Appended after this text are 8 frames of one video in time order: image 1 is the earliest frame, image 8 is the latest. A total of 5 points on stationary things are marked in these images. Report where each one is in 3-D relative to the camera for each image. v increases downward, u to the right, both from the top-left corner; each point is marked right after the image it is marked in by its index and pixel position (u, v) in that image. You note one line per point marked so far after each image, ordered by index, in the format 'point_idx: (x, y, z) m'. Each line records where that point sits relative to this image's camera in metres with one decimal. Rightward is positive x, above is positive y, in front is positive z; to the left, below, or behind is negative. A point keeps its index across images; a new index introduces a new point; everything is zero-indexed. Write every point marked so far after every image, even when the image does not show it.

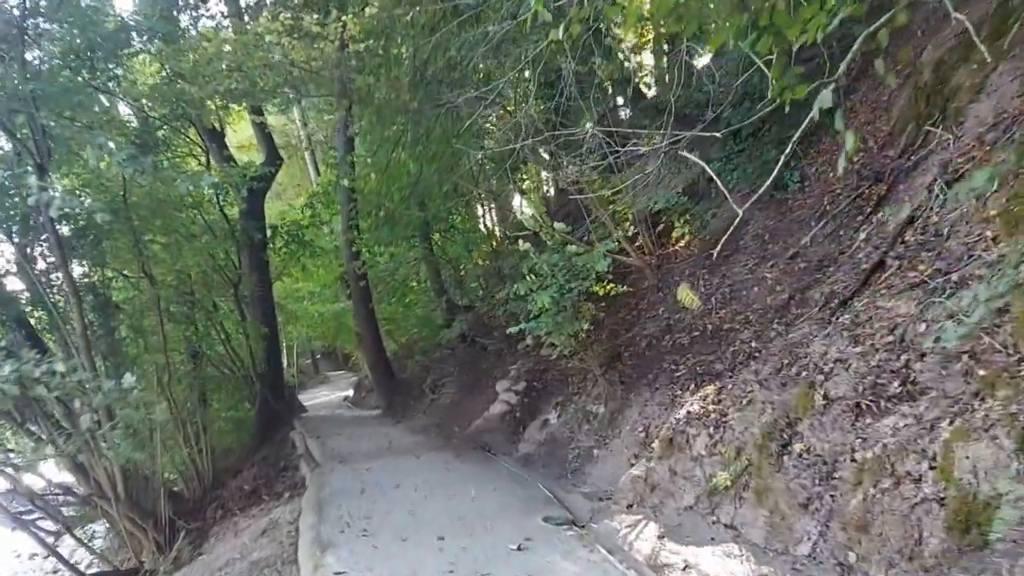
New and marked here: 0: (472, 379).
0: (-0.5, -1.0, +9.0) m
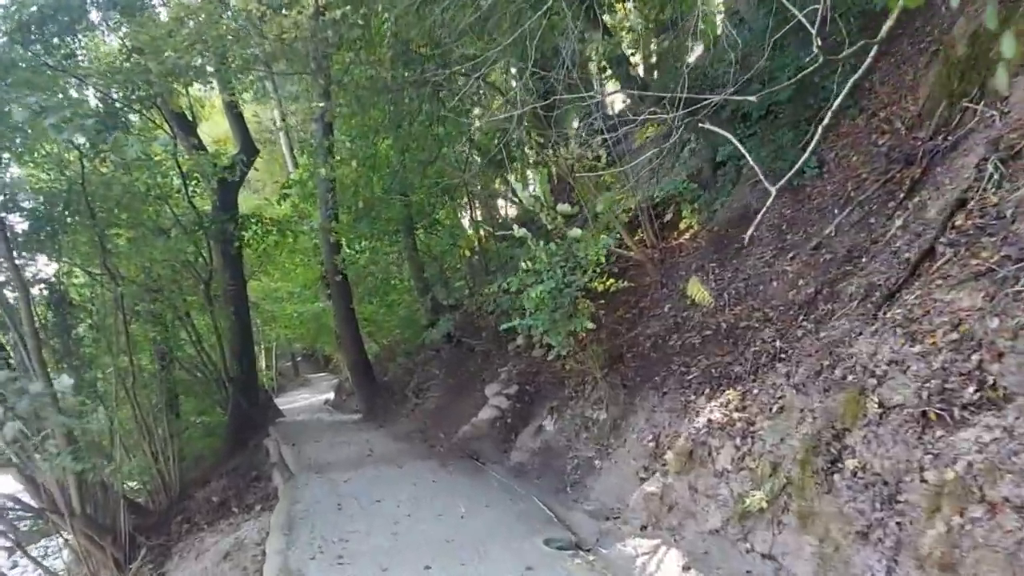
0: (-0.6, -1.0, +8.5) m
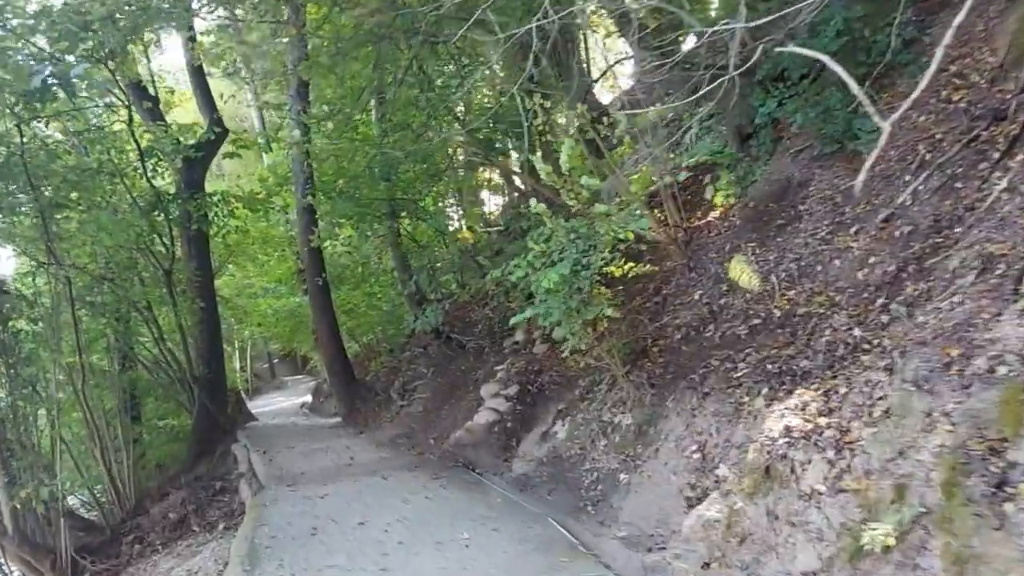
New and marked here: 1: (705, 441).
0: (-0.6, -0.9, +7.6) m
1: (+0.9, -0.7, +3.8) m
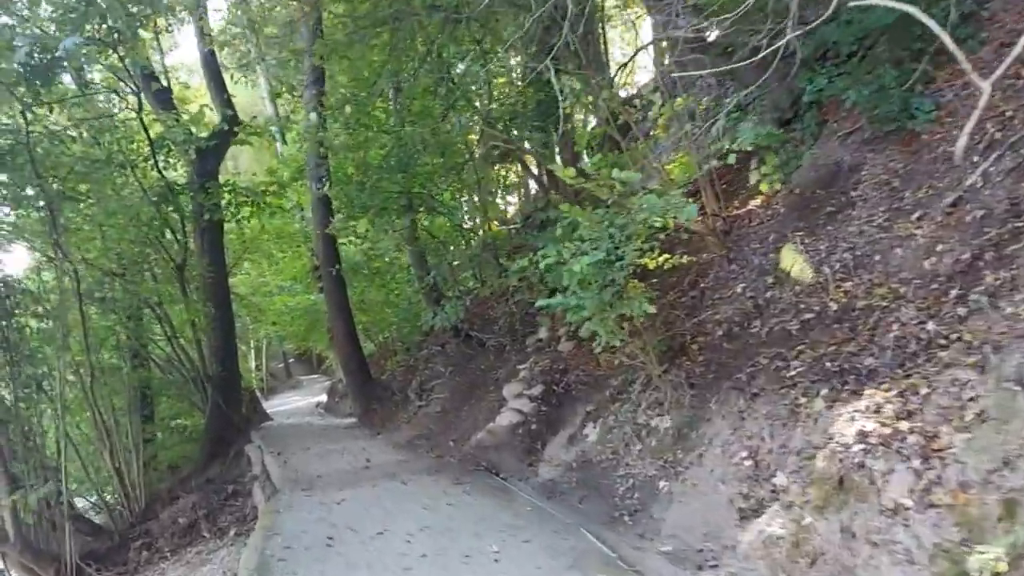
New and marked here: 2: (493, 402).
0: (-0.4, -0.8, +7.3) m
1: (+1.0, -0.6, +3.4) m
2: (-0.1, -0.9, +6.5) m
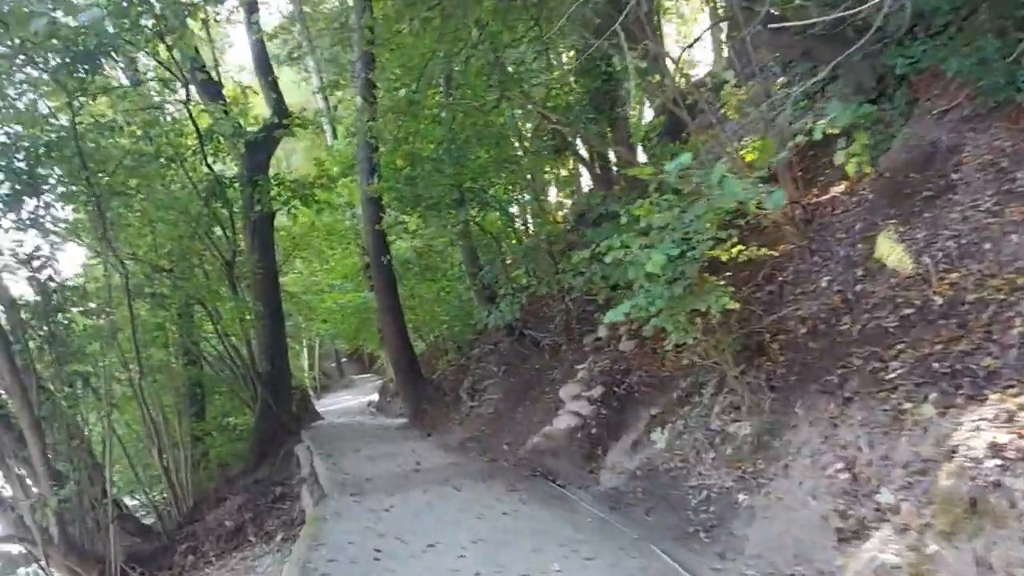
0: (+0.1, -0.8, +7.0) m
1: (+1.2, -0.6, +3.0) m
2: (+0.3, -0.9, +6.2) m
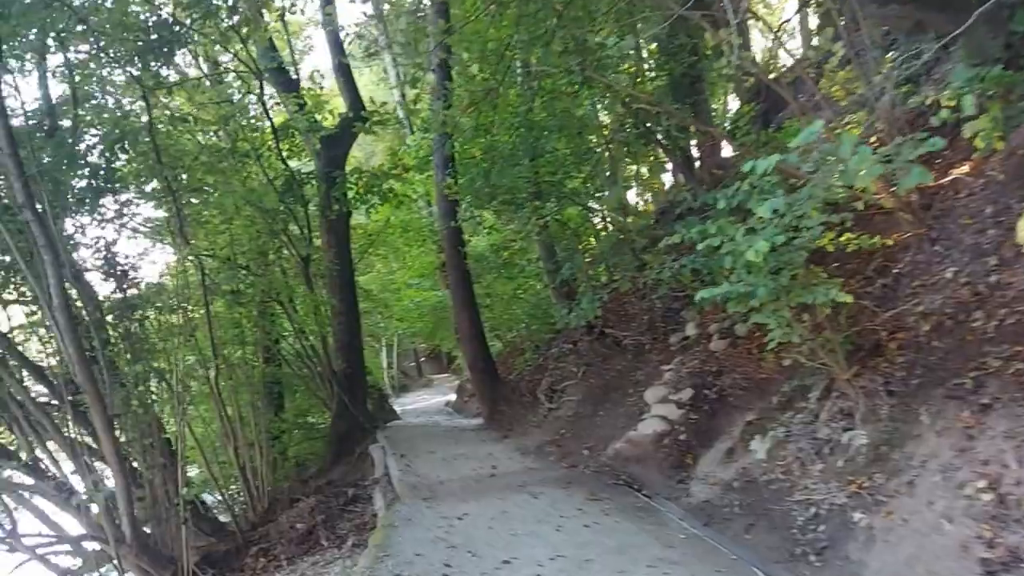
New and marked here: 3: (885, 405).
0: (+0.7, -0.8, +6.7) m
1: (+1.5, -0.6, +2.6) m
2: (+0.8, -0.8, +5.8) m
3: (+1.5, -0.5, +3.4) m
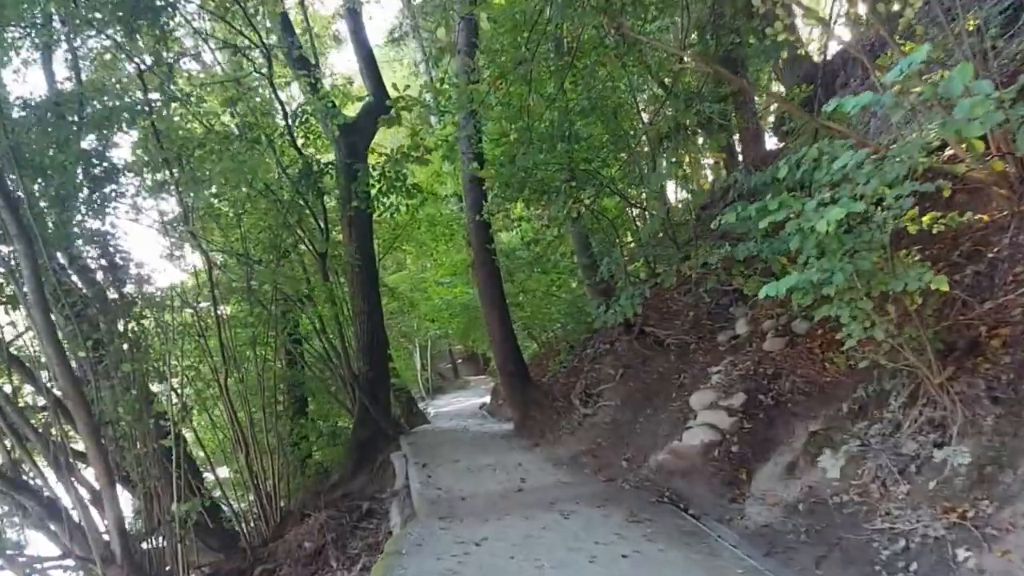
0: (+0.9, -0.7, +6.1) m
1: (+1.6, -0.5, +2.0) m
2: (+1.0, -0.8, +5.2) m
3: (+1.6, -0.4, +2.8) m
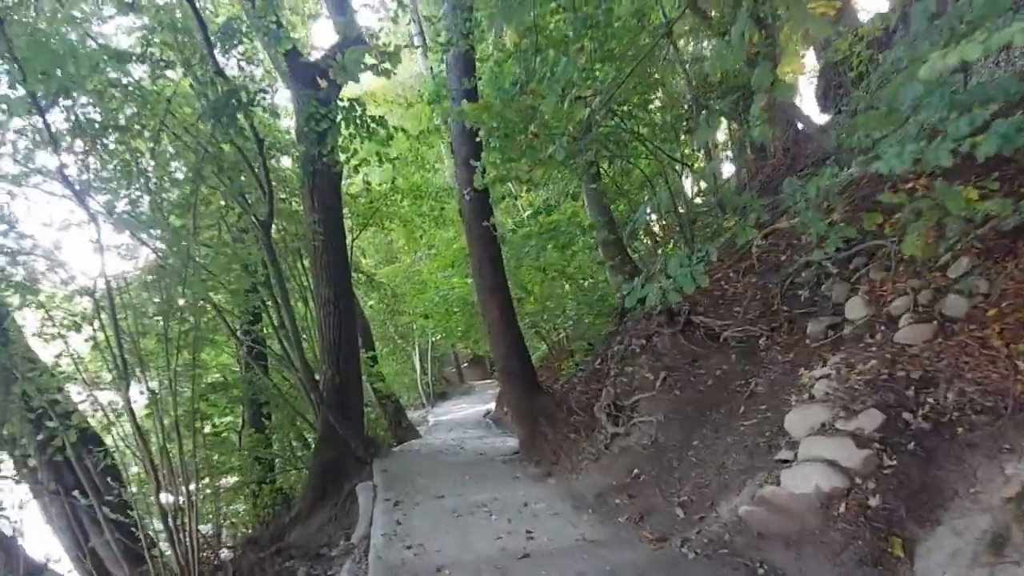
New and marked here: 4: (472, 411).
0: (+1.0, -0.6, +4.4) m
1: (+1.5, -0.4, +0.3) m
2: (+1.0, -0.6, +3.6) m
3: (+1.6, -0.3, +1.1) m
4: (-0.7, -2.1, +14.3) m
